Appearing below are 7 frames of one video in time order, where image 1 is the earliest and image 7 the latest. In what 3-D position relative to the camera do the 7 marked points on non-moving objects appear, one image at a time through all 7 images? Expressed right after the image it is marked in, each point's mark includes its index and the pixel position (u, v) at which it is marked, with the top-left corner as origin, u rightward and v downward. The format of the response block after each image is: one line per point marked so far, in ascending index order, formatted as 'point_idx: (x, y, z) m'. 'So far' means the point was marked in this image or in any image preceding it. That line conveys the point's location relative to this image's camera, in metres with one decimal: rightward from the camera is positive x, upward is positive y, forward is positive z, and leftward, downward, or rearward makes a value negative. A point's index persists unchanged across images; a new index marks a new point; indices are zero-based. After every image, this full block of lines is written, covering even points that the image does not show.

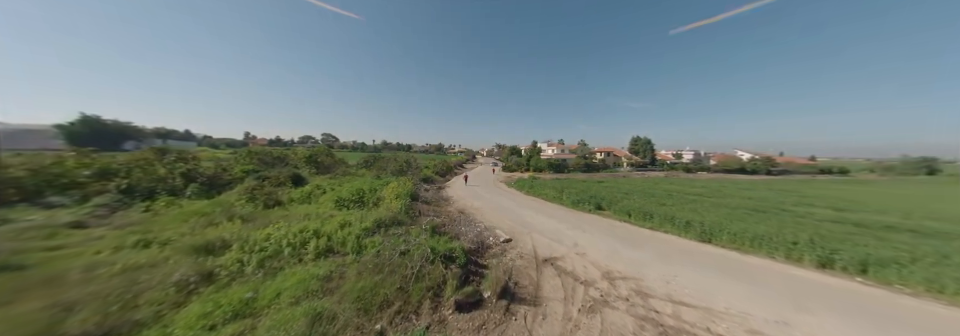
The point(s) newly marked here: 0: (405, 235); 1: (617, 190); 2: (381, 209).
0: (-2.1, -1.9, +6.1) m
1: (+10.7, -1.7, +16.8) m
2: (-3.9, -1.7, +8.5) m
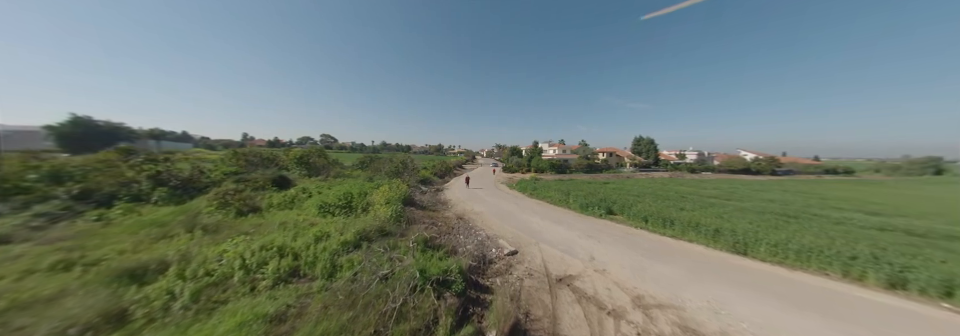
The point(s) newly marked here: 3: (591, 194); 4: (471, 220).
0: (-2.1, -2.0, +5.0) m
1: (+10.7, -1.8, +15.7) m
2: (-3.9, -1.8, +7.4) m
3: (+7.8, -1.7, +15.1) m
4: (-0.4, -2.5, +10.3) m
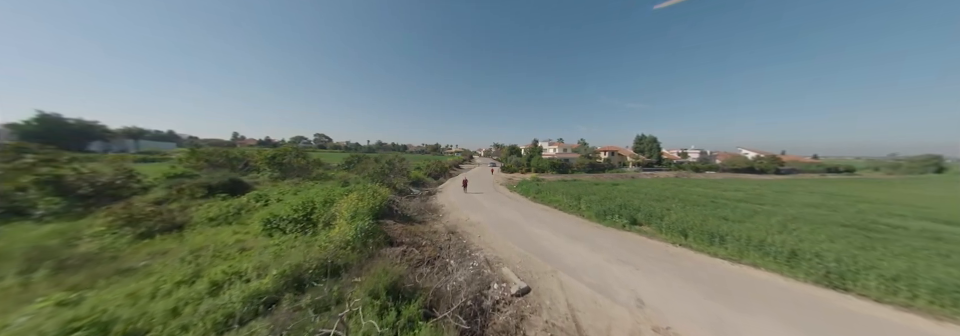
0: (-2.1, -2.1, +2.9) m
1: (+10.5, -1.8, +13.7) m
2: (-4.0, -1.8, +5.3) m
3: (+7.7, -1.7, +13.1) m
4: (-0.5, -2.6, +8.2) m
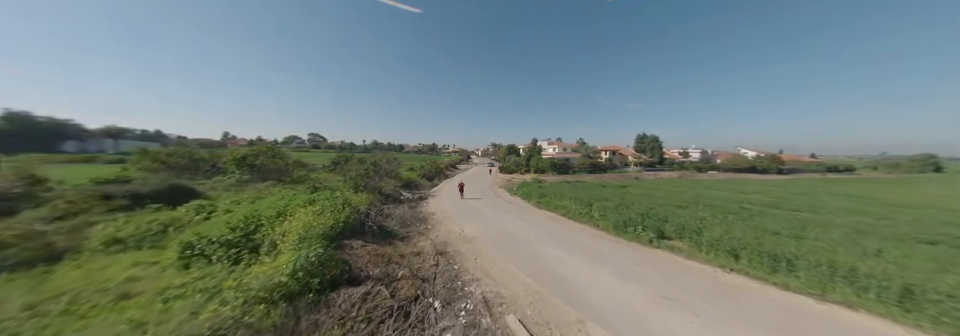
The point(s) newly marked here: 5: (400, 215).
0: (-2.2, -2.2, +1.1) m
1: (+10.4, -1.9, +12.1) m
2: (-4.1, -2.0, +3.5) m
3: (+7.5, -1.8, +11.4) m
4: (-0.6, -2.7, +6.4) m
5: (-3.8, -2.2, +10.1) m
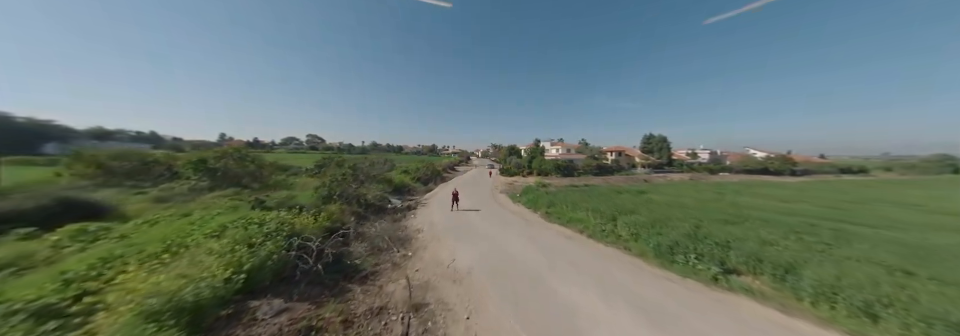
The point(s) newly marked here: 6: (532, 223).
0: (-2.3, -2.4, -1.1) m
1: (+10.3, -2.1, +9.9) m
2: (-4.2, -2.2, +1.3) m
3: (+7.4, -2.1, +9.2) m
4: (-0.8, -2.9, +4.2) m
5: (-3.9, -2.4, +7.9) m
6: (+2.6, -2.6, +10.6) m
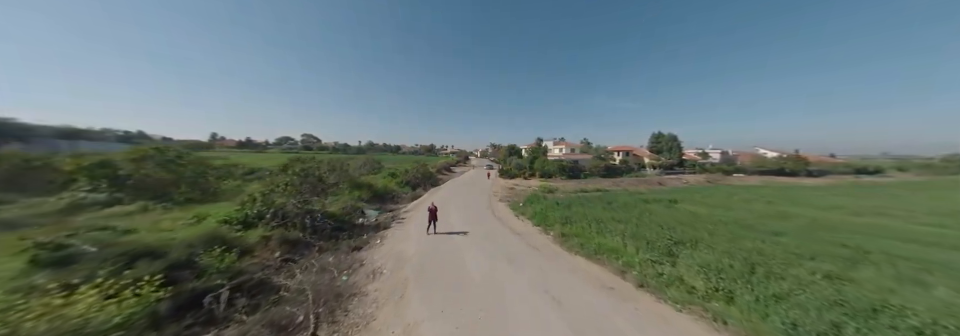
0: (-2.6, -2.7, -4.2) m
1: (+10.0, -2.4, +6.7) m
2: (-4.5, -2.5, -1.9) m
3: (+7.1, -2.3, +6.1) m
4: (-1.1, -3.2, +1.1) m
5: (-4.2, -2.7, +4.8) m
6: (+2.3, -2.9, +7.5) m
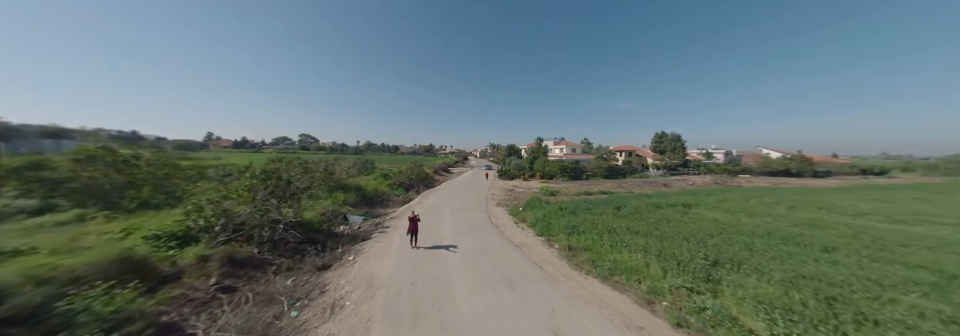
0: (-2.8, -2.7, -5.5) m
1: (+9.7, -2.5, +5.5) m
2: (-4.7, -2.5, -3.2) m
3: (+6.9, -2.4, +4.8) m
4: (-1.3, -3.3, -0.2) m
5: (-4.5, -2.8, +3.5) m
6: (+2.1, -3.0, +6.2) m
